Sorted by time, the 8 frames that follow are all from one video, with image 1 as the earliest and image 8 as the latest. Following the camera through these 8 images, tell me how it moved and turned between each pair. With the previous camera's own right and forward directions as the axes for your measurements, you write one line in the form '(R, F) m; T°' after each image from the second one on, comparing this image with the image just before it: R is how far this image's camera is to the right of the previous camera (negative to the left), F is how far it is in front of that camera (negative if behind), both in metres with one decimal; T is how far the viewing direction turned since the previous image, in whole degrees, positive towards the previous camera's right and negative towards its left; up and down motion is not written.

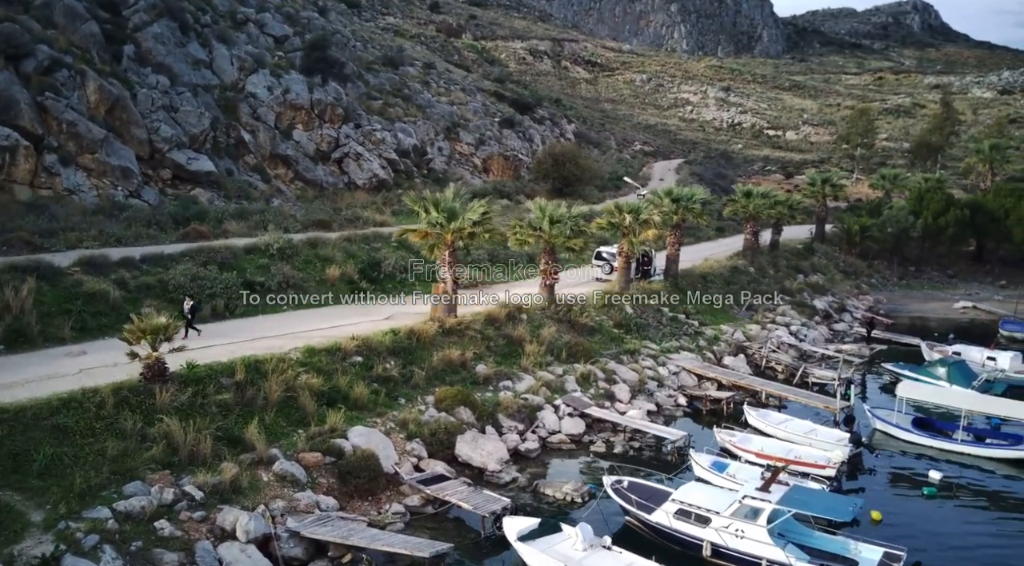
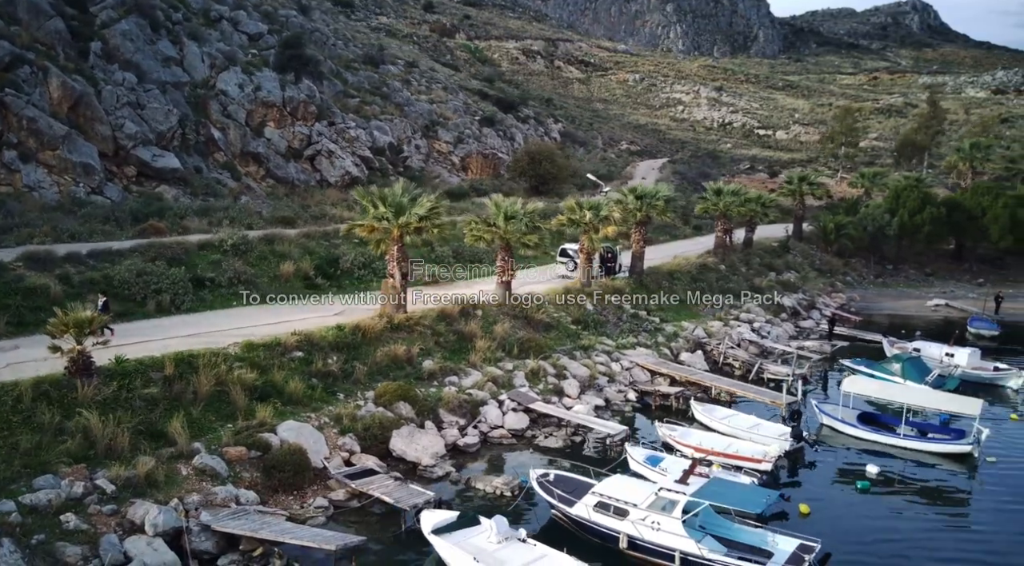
(+2.0, +0.1) m; 0°
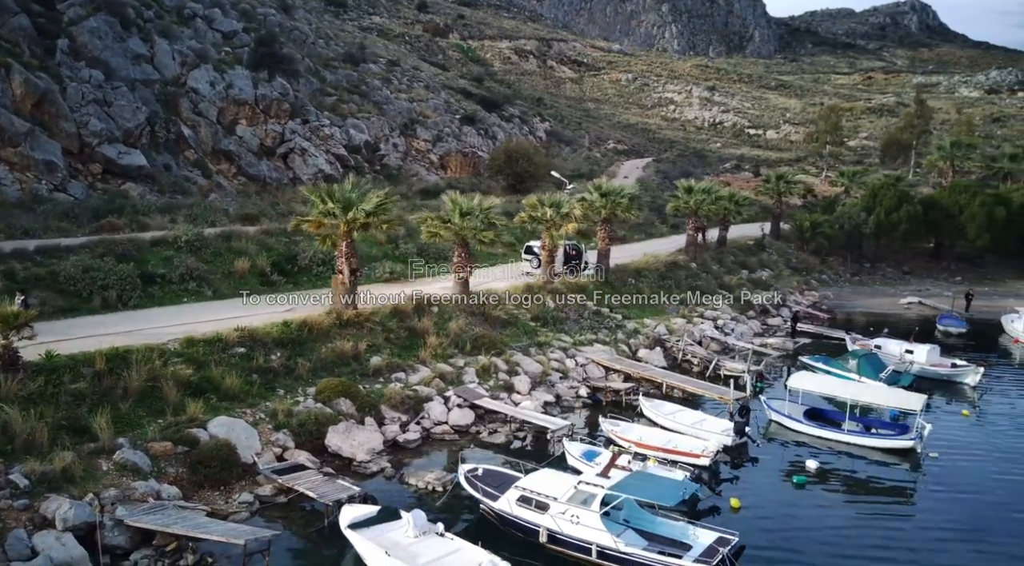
(+1.9, +0.1) m; 0°
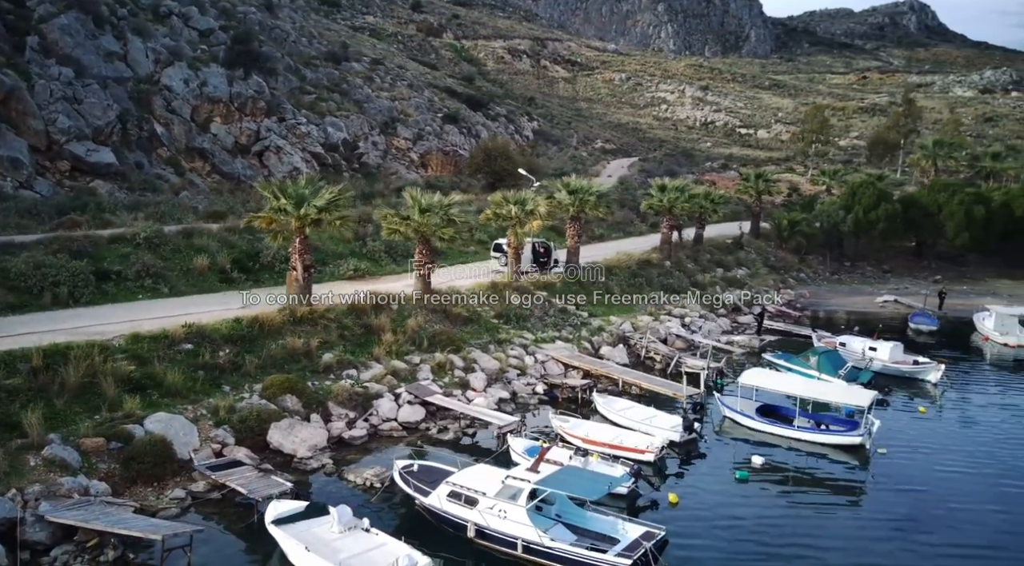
(+1.7, +0.1) m; 0°
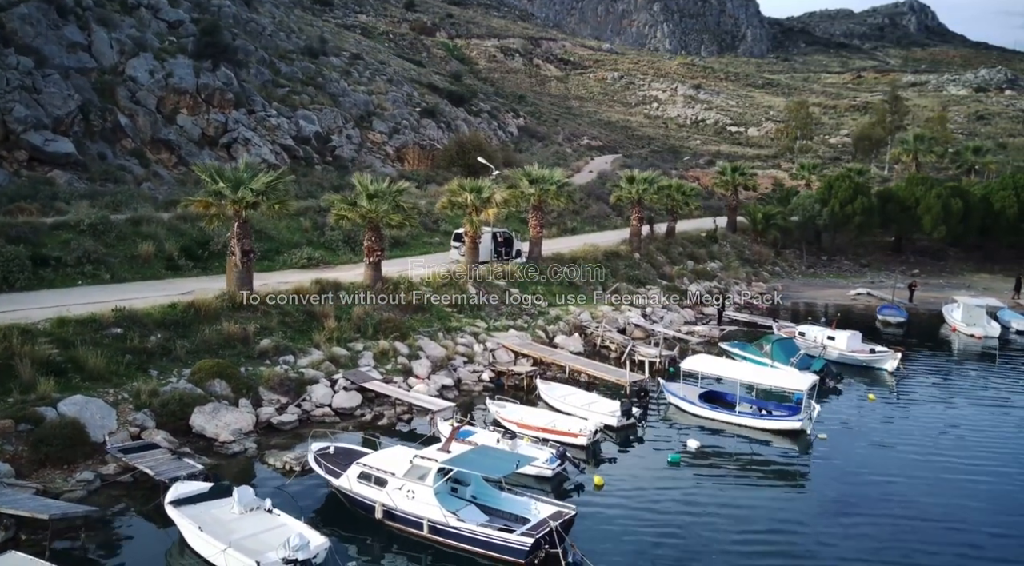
(+2.2, +0.5) m; 0°
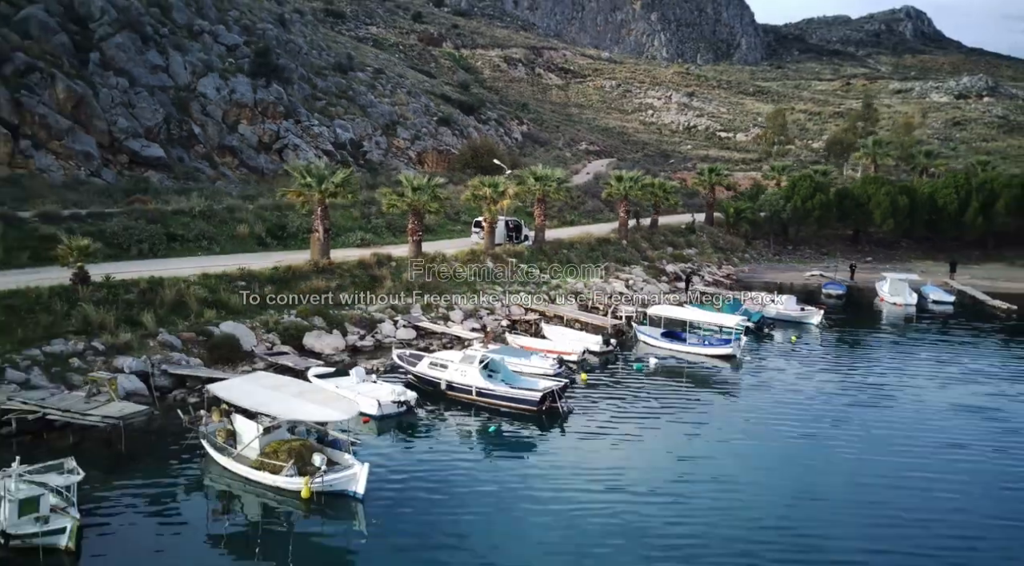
(-0.6, -11.4) m; 0°
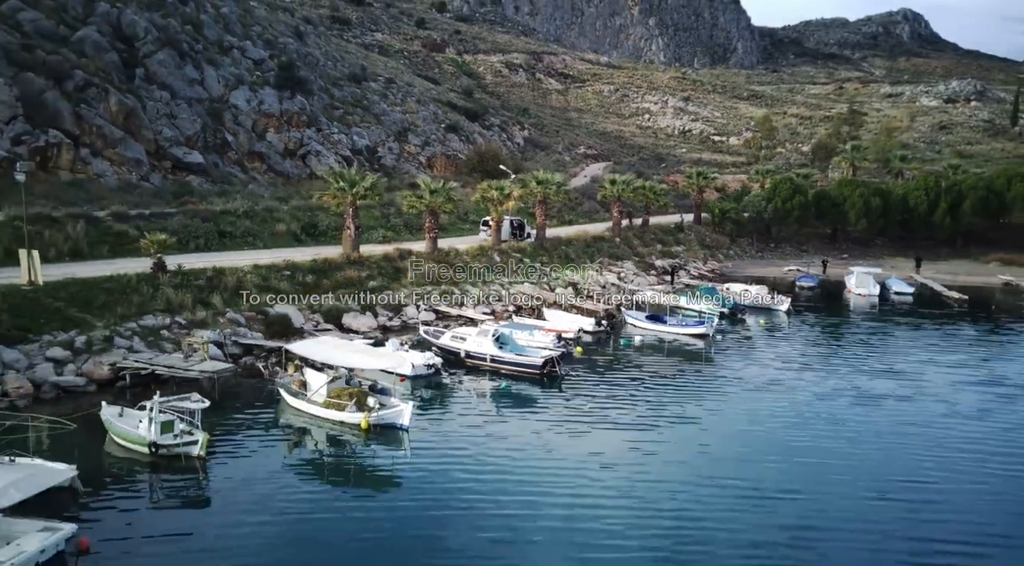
(-0.3, -6.9) m; 0°
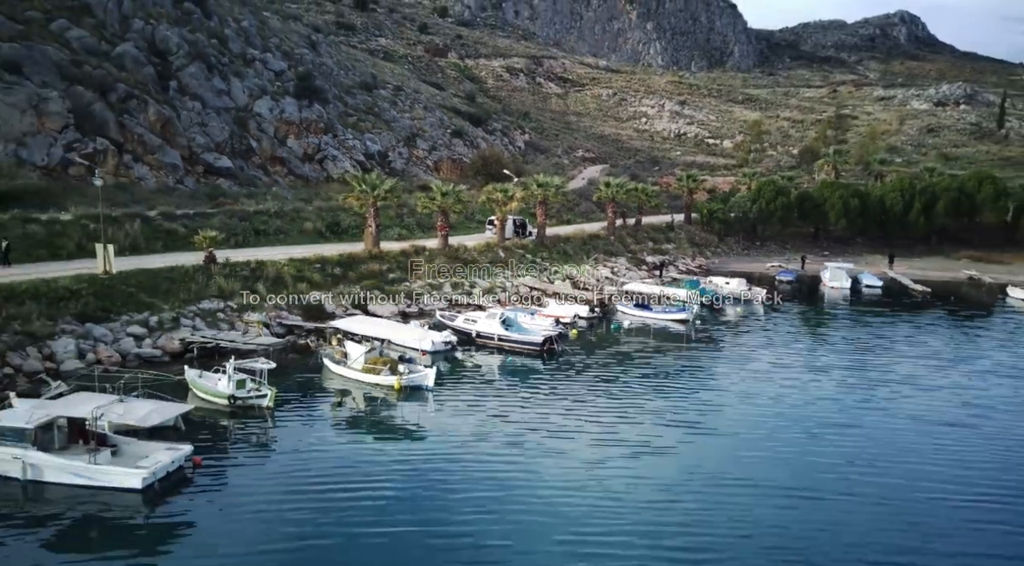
(-0.2, -6.3) m; 0°
